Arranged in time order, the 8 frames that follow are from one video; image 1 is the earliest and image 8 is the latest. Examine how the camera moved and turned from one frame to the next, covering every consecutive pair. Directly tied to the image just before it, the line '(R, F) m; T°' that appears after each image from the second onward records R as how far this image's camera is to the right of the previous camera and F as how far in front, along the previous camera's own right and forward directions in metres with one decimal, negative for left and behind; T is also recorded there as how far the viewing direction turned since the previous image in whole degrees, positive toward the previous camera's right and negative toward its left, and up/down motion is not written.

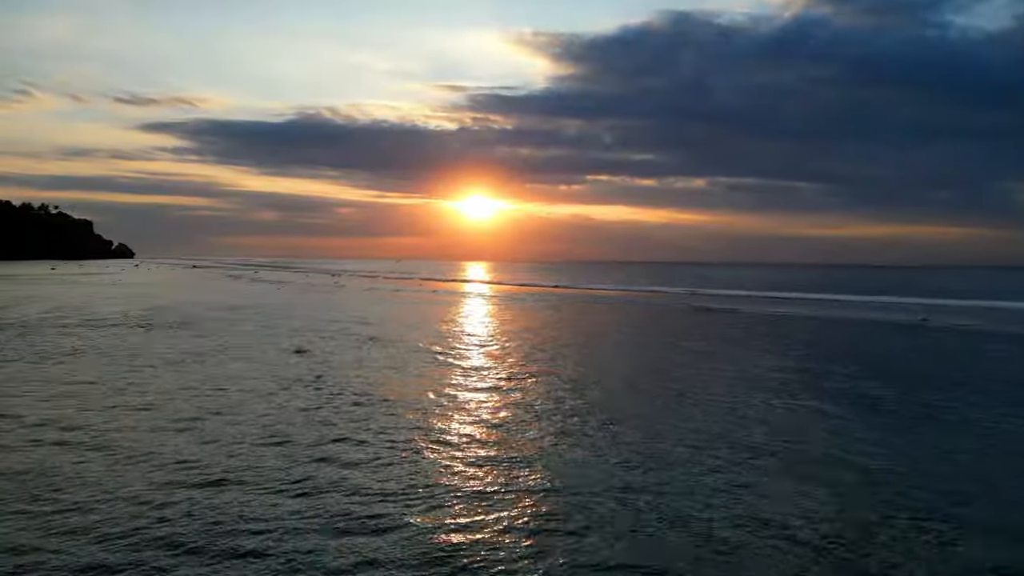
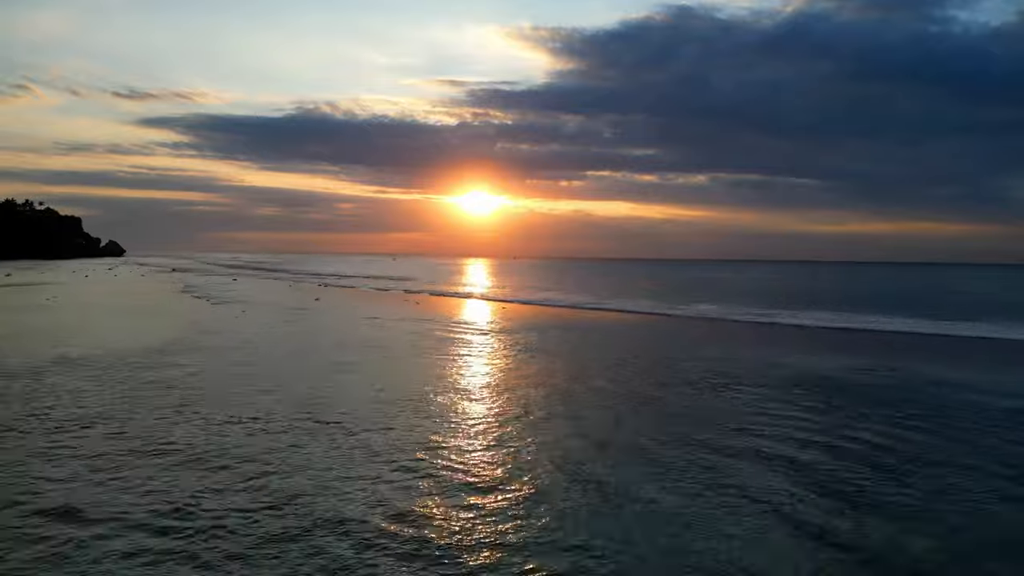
(+0.1, +3.2) m; 0°
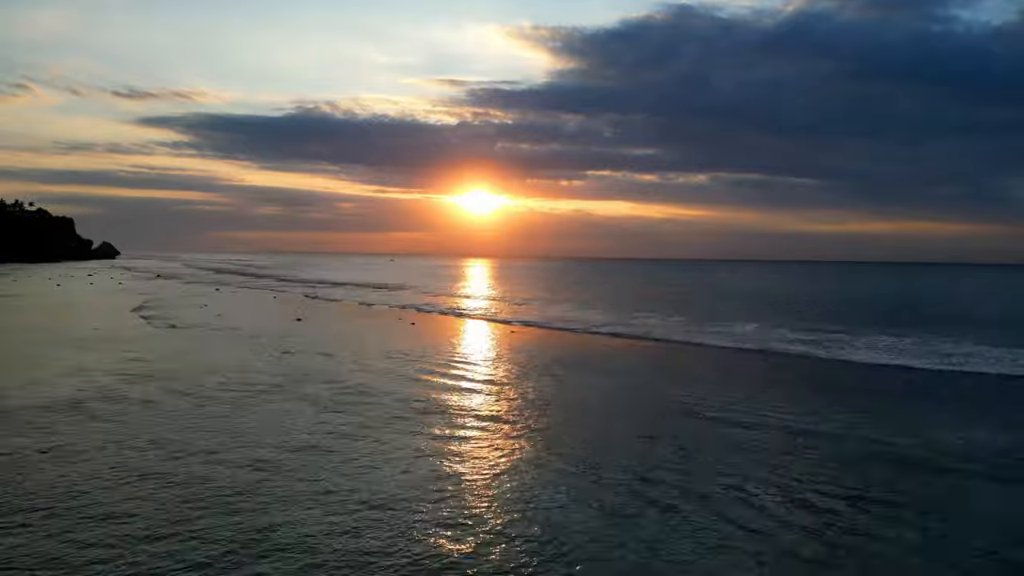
(0.0, +2.4) m; 0°
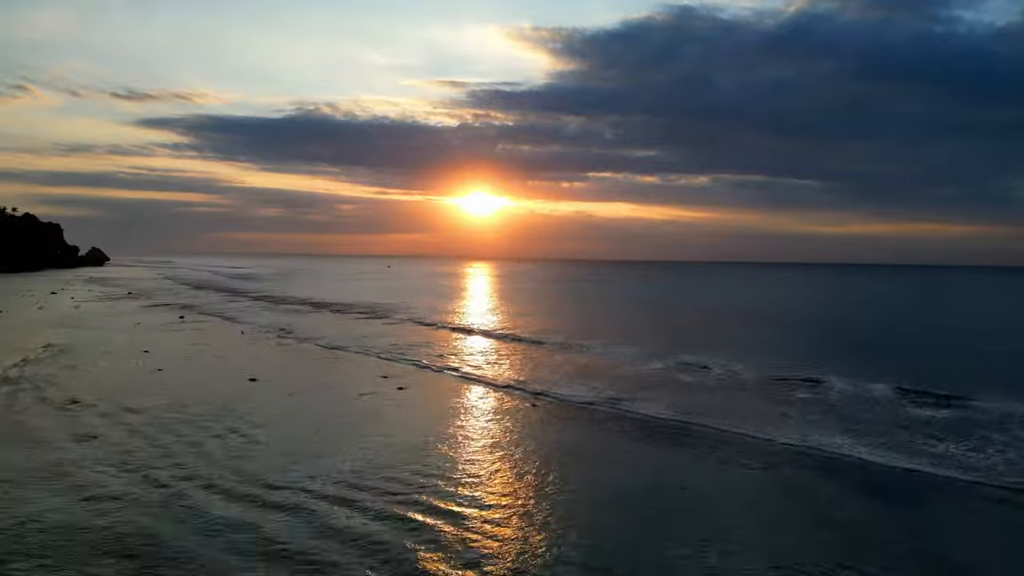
(-0.5, +4.9) m; 0°
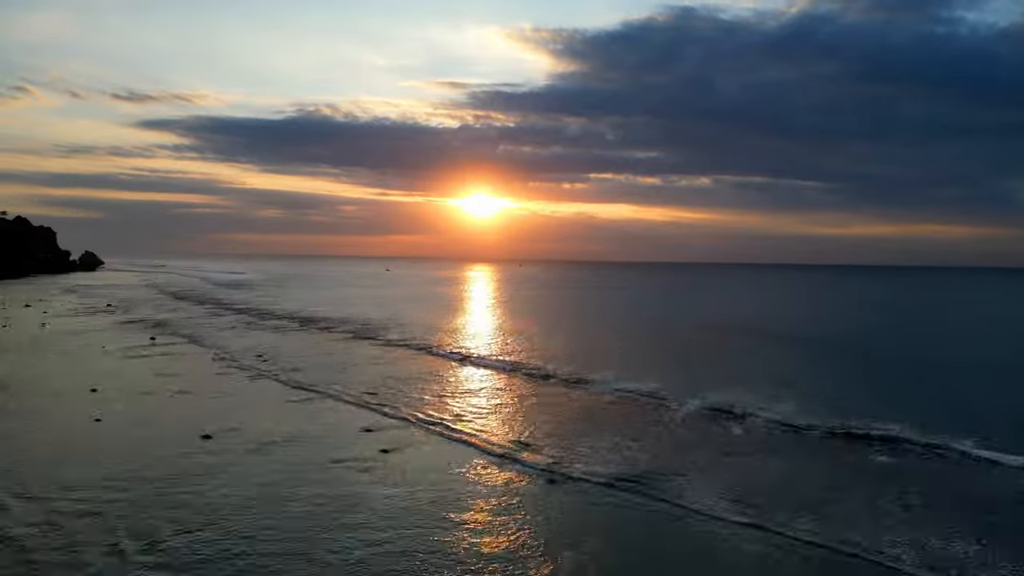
(-0.2, +3.0) m; 0°
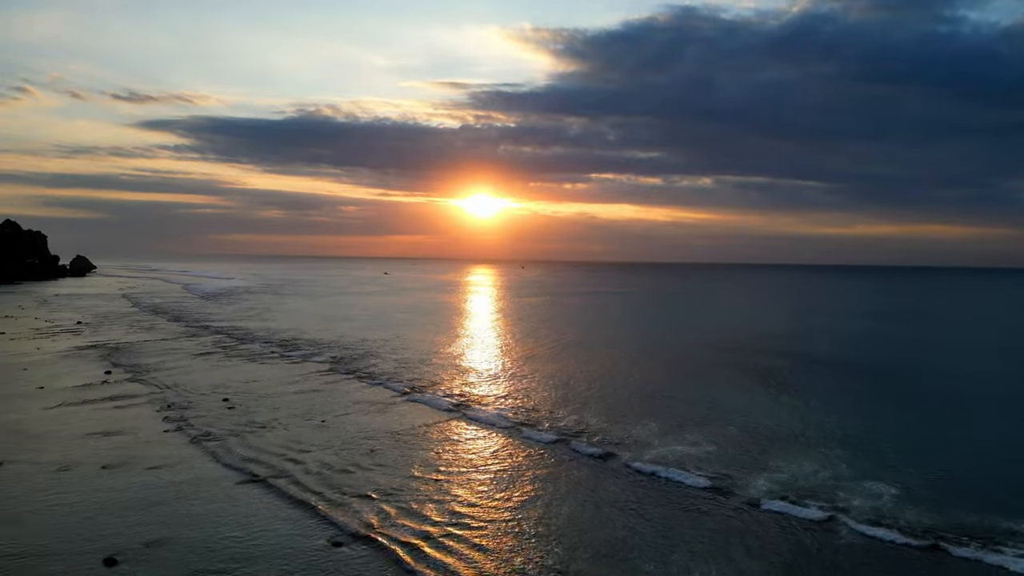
(-0.4, +3.9) m; 0°
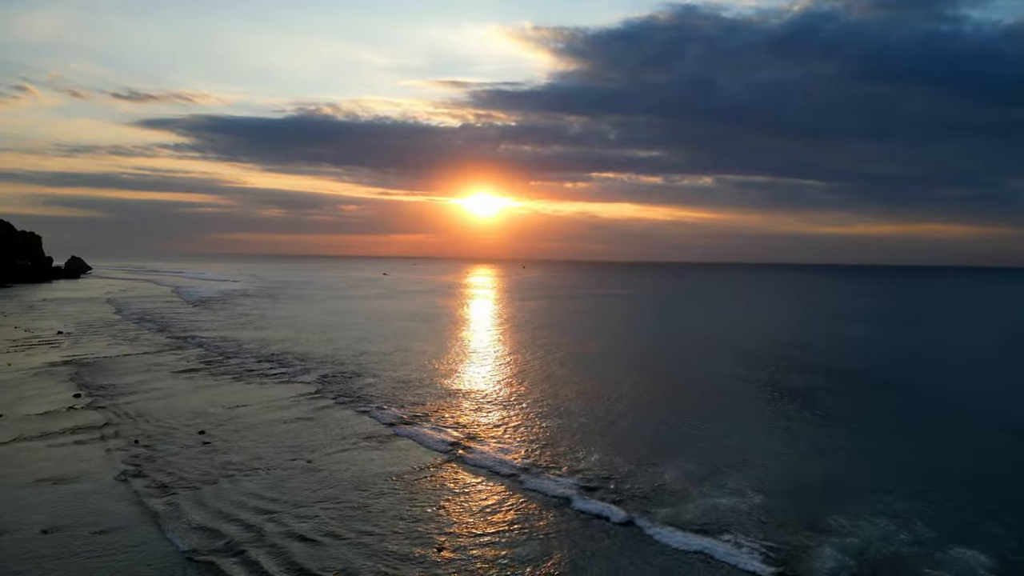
(-0.3, +2.3) m; 0°
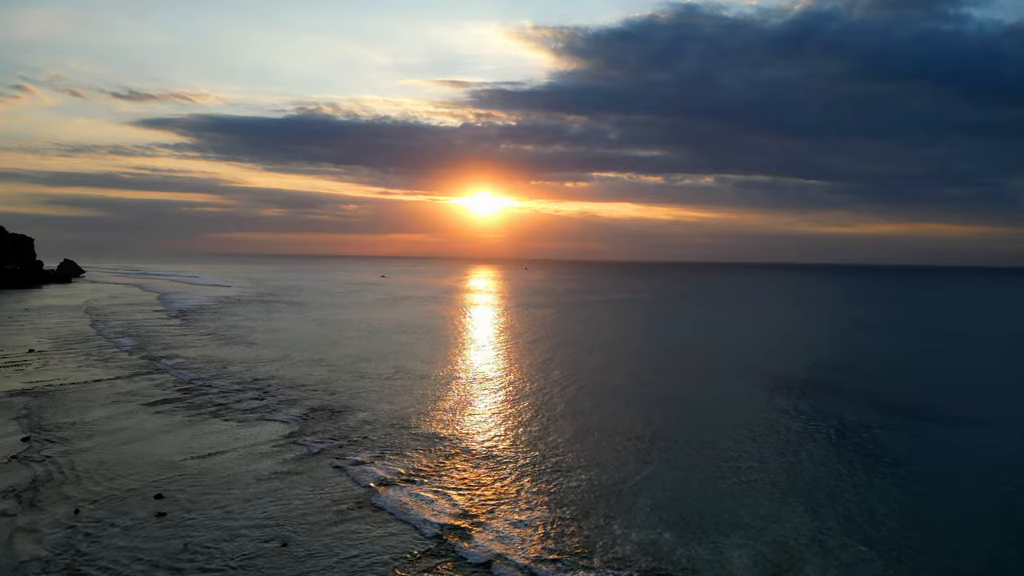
(-0.5, +3.1) m; 0°
